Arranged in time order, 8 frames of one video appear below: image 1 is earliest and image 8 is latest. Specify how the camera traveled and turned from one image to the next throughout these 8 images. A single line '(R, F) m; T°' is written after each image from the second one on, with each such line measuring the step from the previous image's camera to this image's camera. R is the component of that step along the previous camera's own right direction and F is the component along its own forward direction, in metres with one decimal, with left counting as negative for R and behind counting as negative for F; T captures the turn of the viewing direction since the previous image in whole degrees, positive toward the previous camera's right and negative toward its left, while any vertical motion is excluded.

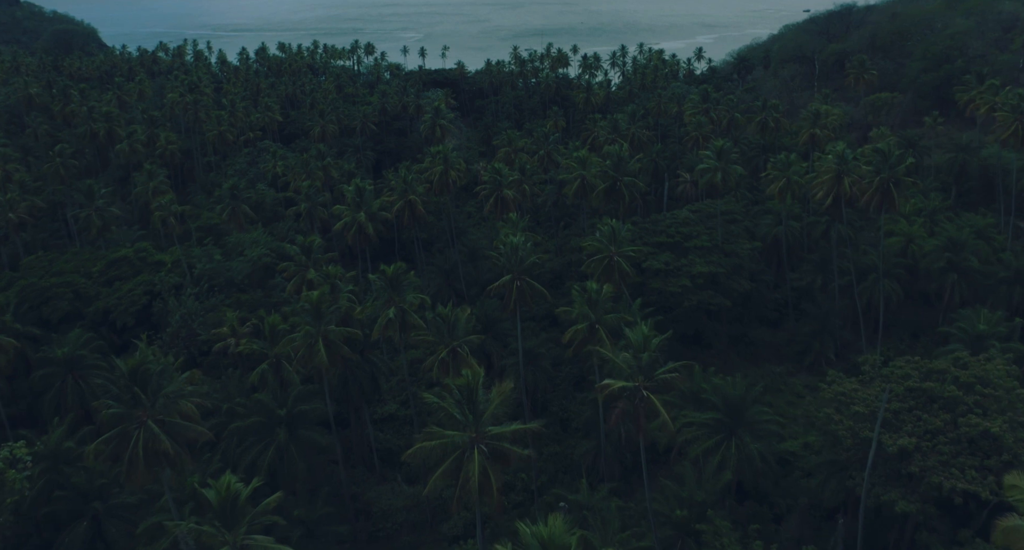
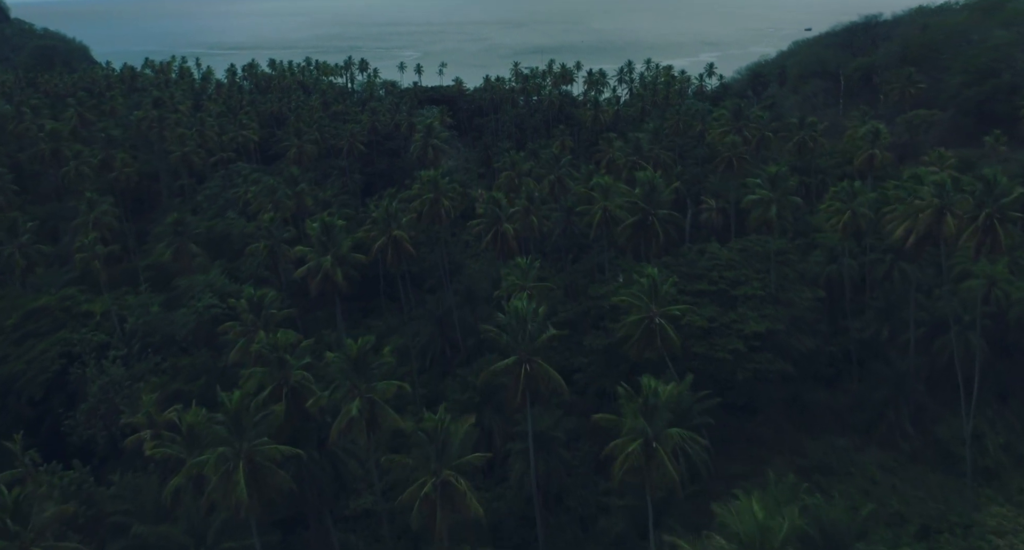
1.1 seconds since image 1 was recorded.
(-0.4, +11.0) m; 0°
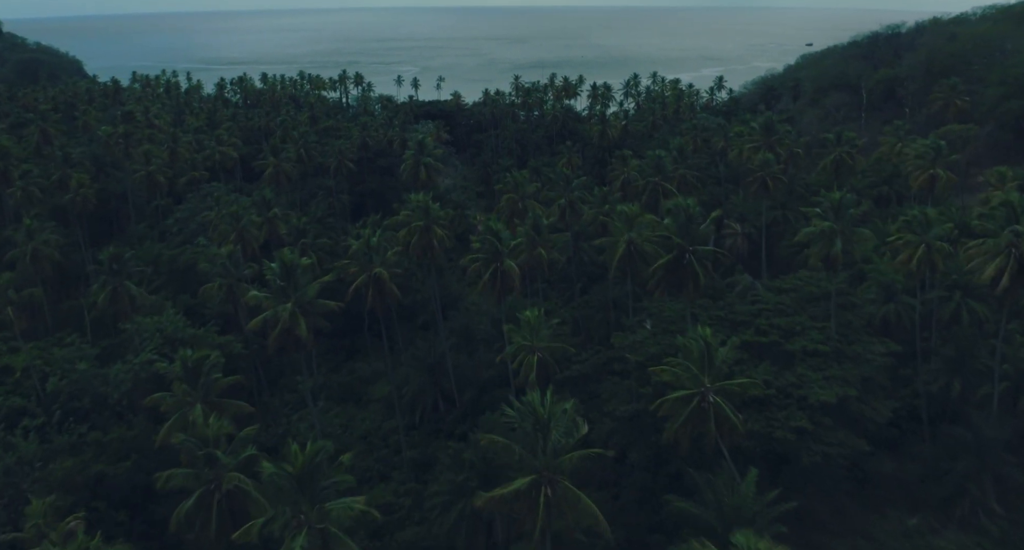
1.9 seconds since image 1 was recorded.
(-0.3, +8.4) m; 0°
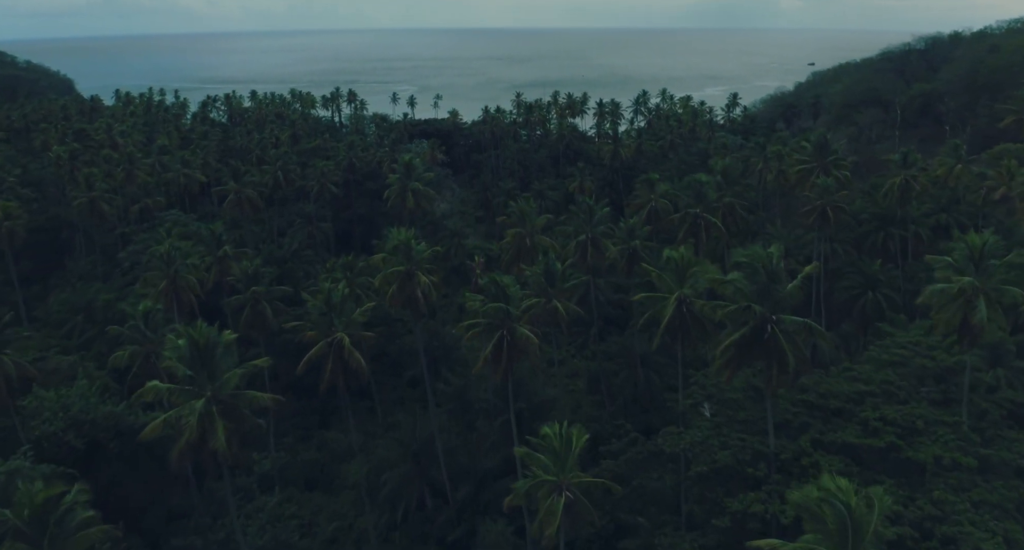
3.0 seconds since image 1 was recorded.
(-0.4, +10.7) m; 0°
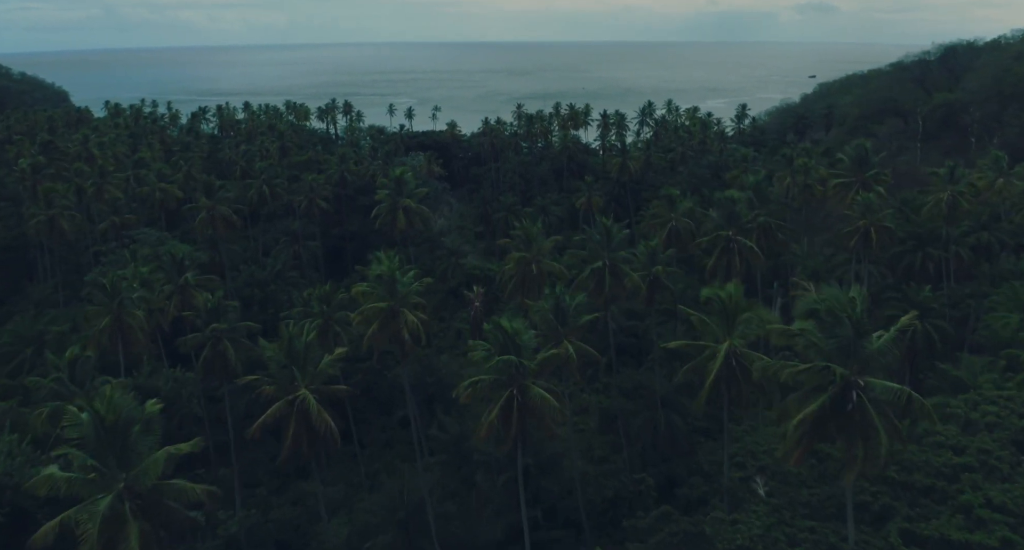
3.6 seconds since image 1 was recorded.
(-0.2, +5.9) m; 0°
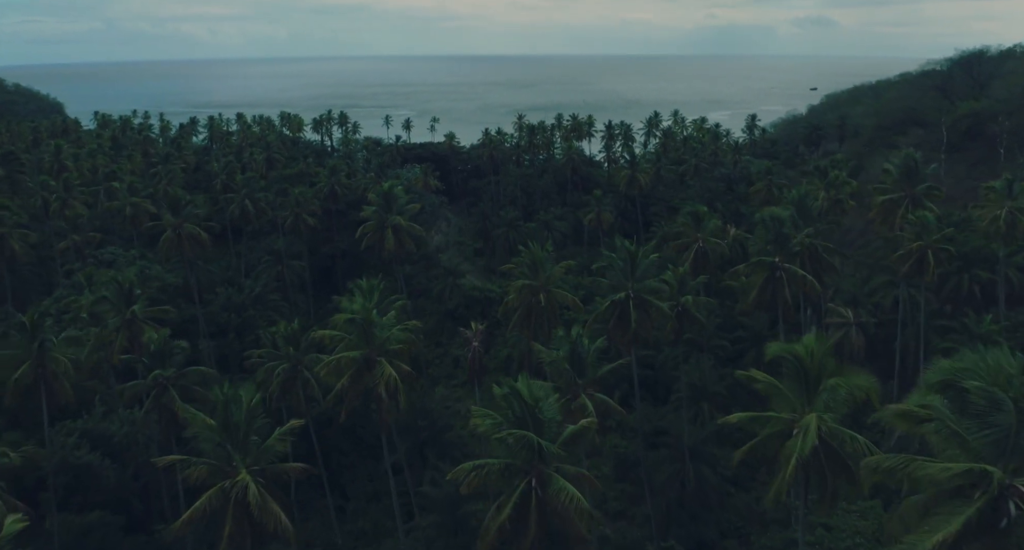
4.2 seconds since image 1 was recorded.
(-0.2, +5.8) m; 0°
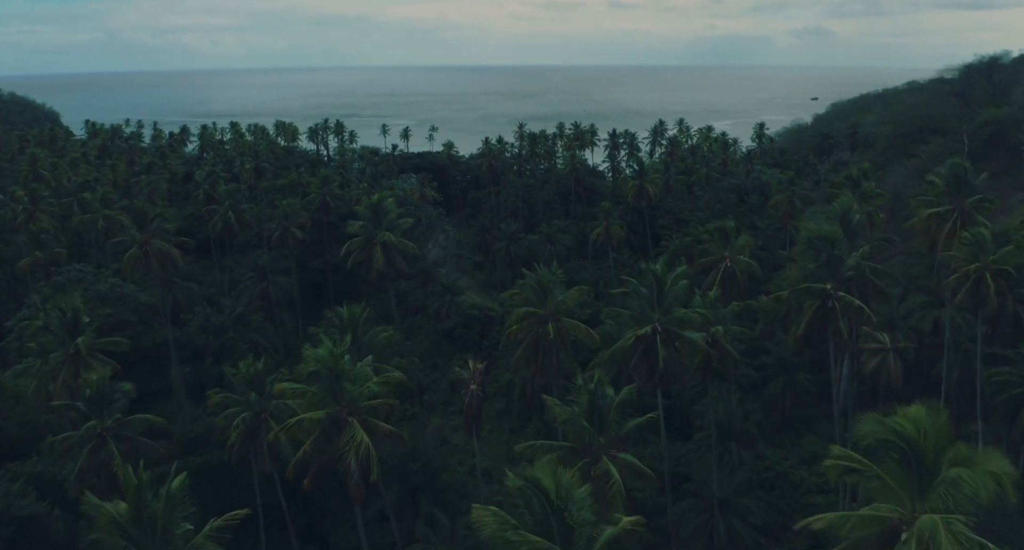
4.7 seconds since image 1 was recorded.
(-0.2, +4.6) m; 0°
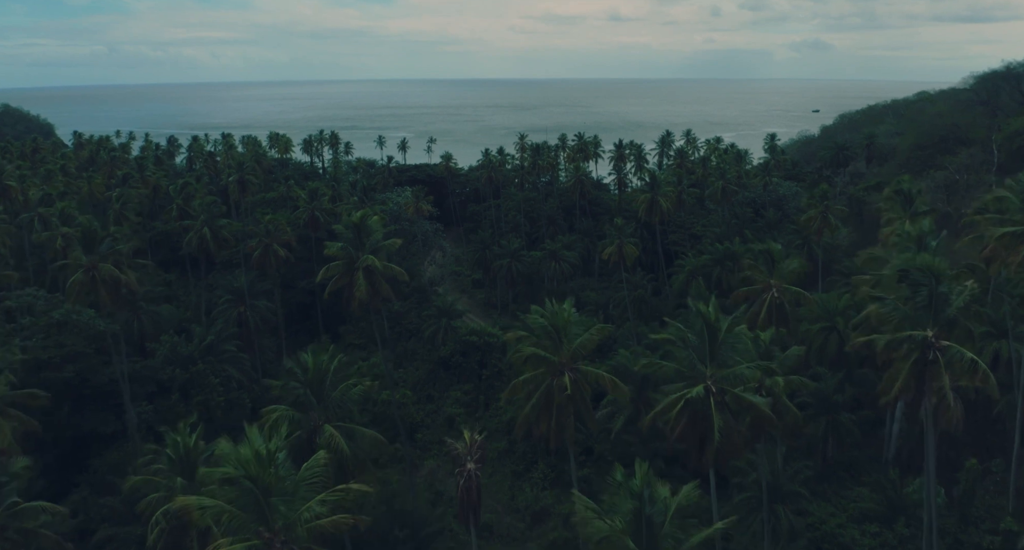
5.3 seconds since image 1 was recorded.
(-0.2, +5.8) m; 0°
